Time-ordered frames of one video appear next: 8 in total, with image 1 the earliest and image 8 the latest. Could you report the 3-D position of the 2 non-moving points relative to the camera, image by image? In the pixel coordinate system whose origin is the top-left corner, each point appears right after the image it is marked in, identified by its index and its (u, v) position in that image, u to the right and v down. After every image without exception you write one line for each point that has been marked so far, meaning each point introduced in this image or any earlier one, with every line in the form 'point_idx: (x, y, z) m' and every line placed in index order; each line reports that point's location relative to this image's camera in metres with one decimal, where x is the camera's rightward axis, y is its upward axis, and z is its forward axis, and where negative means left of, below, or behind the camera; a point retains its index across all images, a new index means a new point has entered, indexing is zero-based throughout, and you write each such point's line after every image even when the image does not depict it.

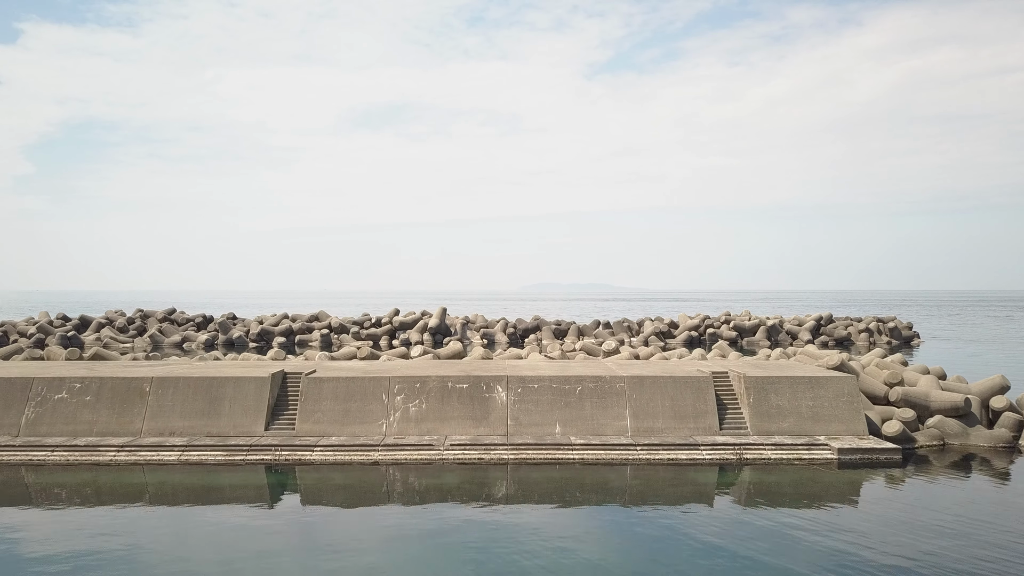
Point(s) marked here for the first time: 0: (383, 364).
0: (-2.5, -1.5, +12.4) m
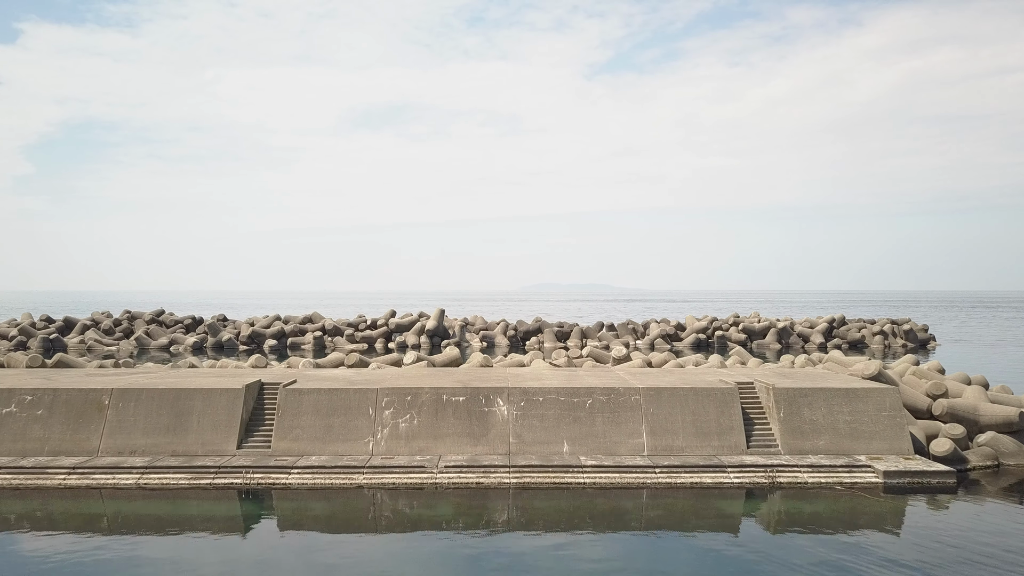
0: (-2.5, -1.5, +11.3) m
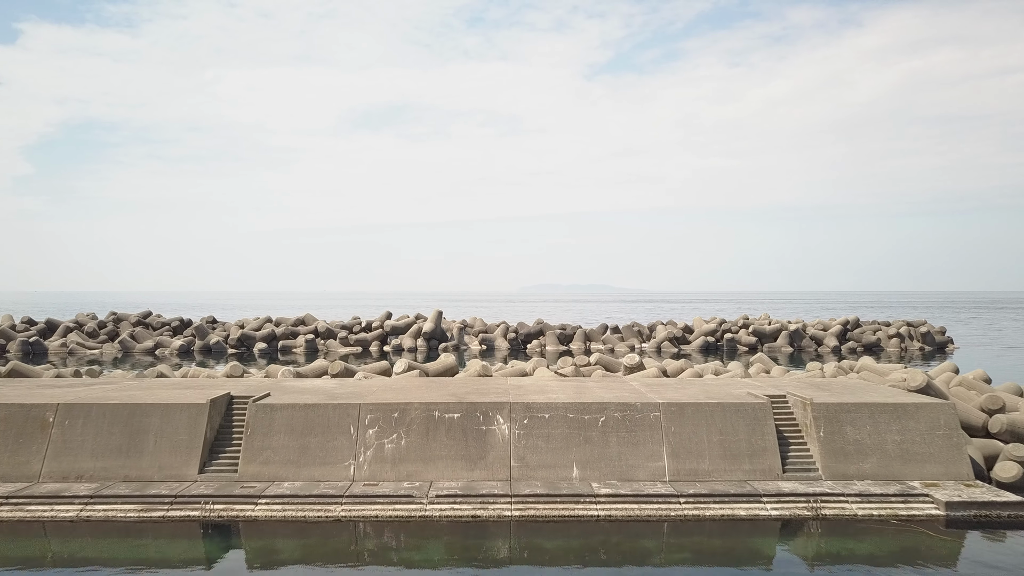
0: (-2.4, -1.5, +10.1) m
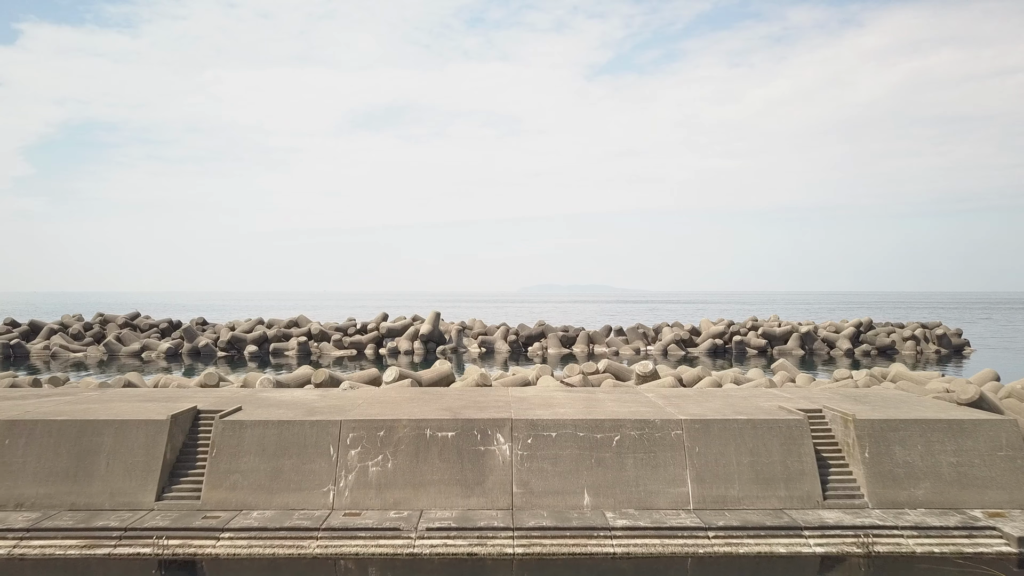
0: (-2.4, -1.5, +9.1) m
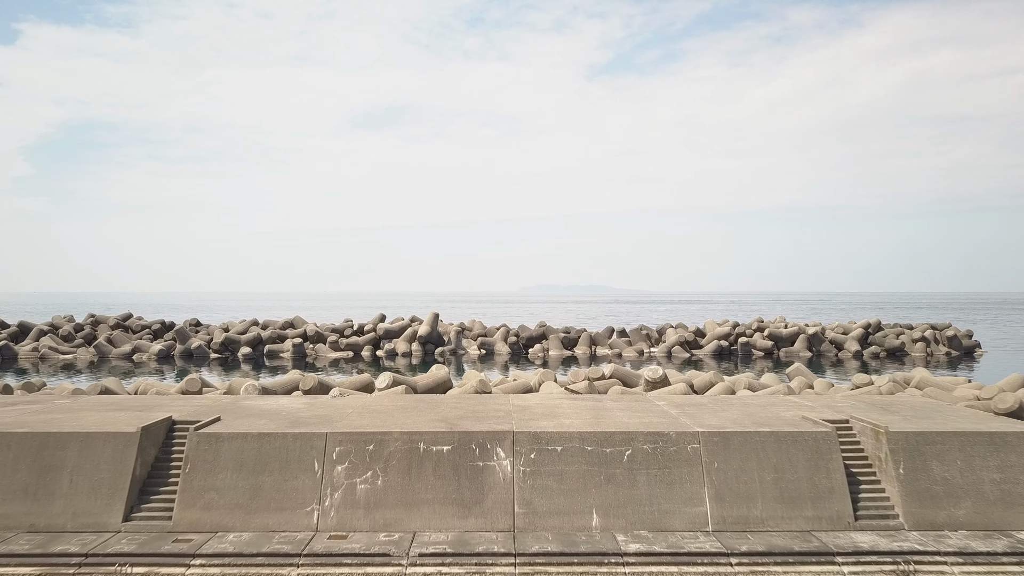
0: (-2.4, -1.5, +8.4) m
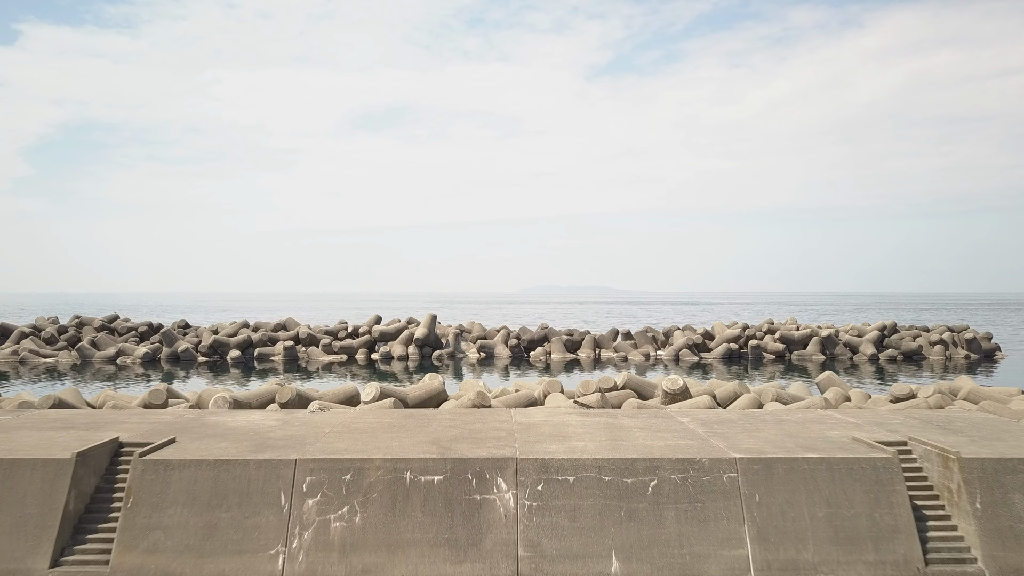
0: (-2.4, -1.5, +7.4) m
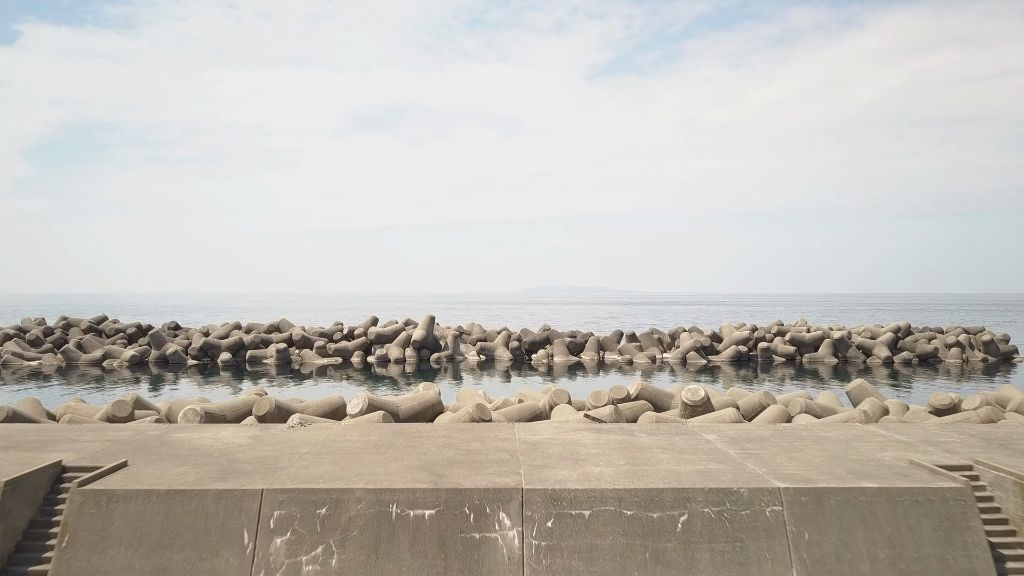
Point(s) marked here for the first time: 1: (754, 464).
0: (-2.3, -1.5, +6.5) m
1: (+2.1, -1.5, +5.6) m
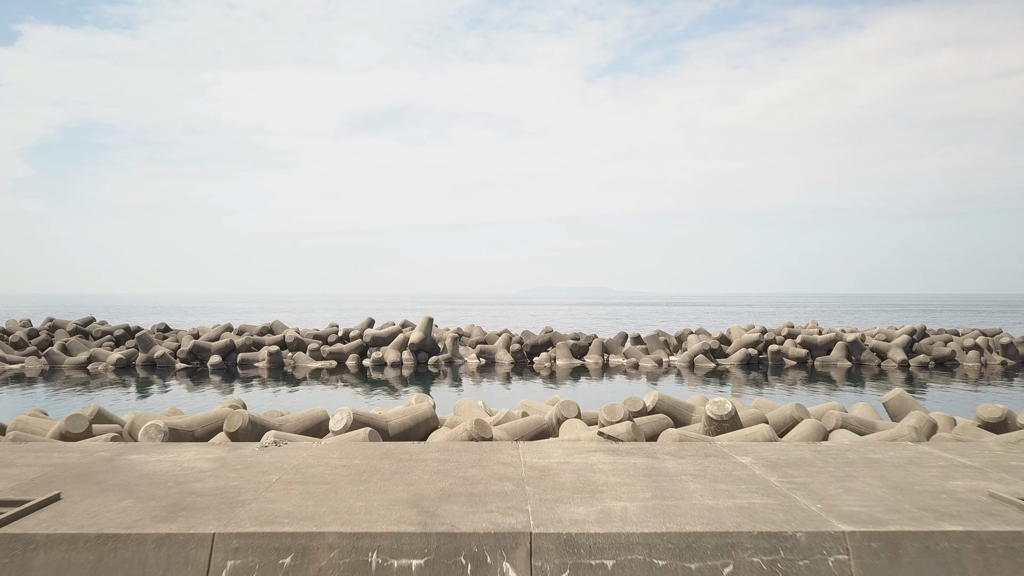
0: (-2.3, -1.5, +5.6) m
1: (+2.2, -1.5, +4.8) m
